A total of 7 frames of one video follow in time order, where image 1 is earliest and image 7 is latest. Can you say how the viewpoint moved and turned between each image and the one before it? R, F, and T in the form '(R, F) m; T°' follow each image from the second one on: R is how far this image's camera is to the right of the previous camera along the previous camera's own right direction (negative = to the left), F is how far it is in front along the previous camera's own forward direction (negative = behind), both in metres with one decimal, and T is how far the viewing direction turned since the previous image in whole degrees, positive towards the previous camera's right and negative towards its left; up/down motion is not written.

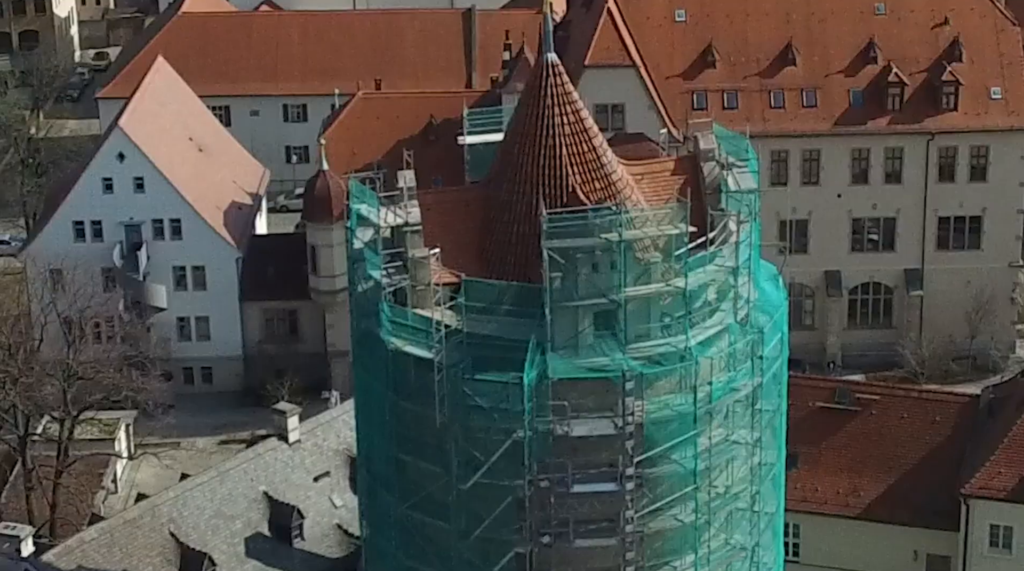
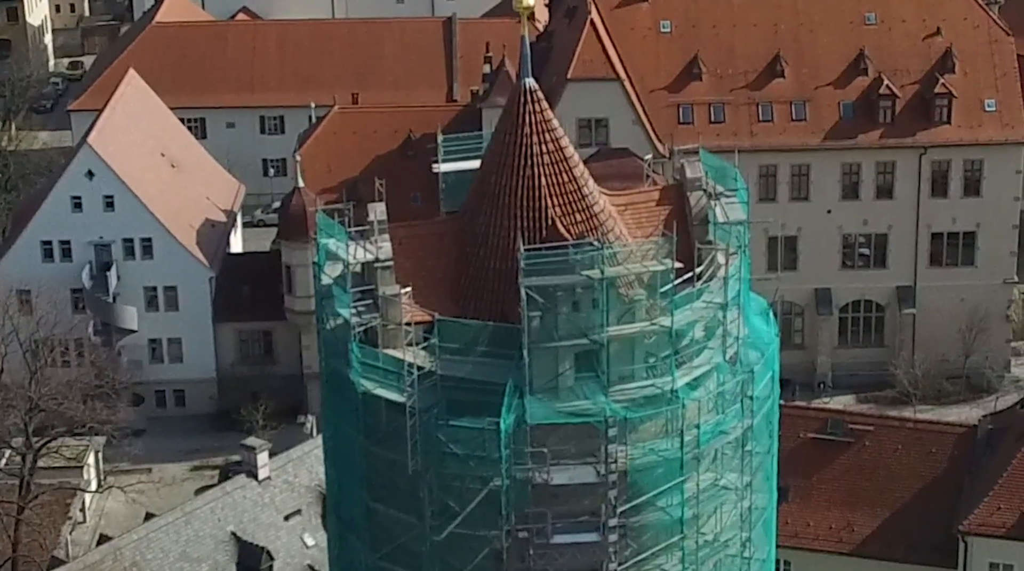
(+0.2, +1.4) m; 0°
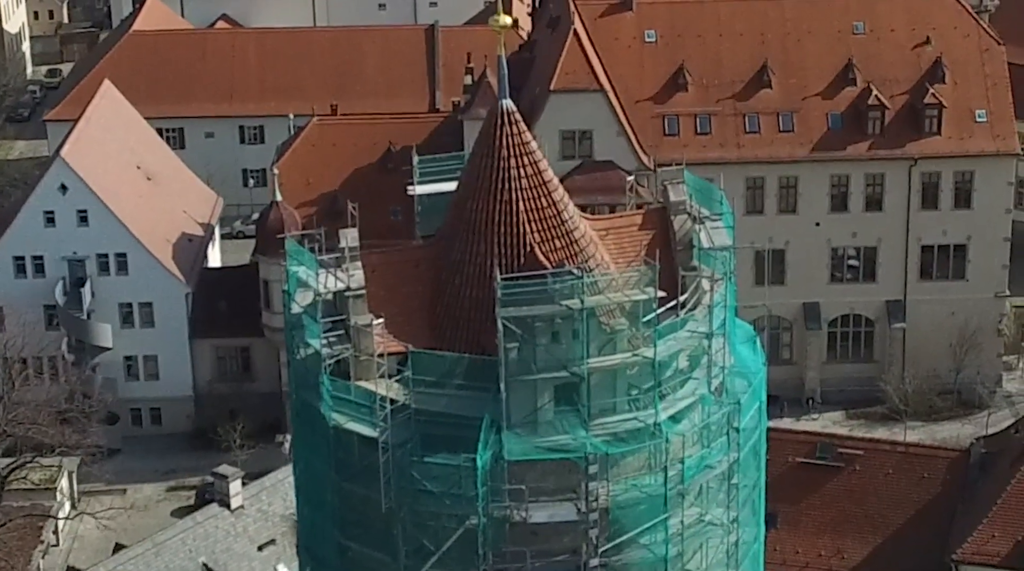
(+0.2, +1.0) m; 0°
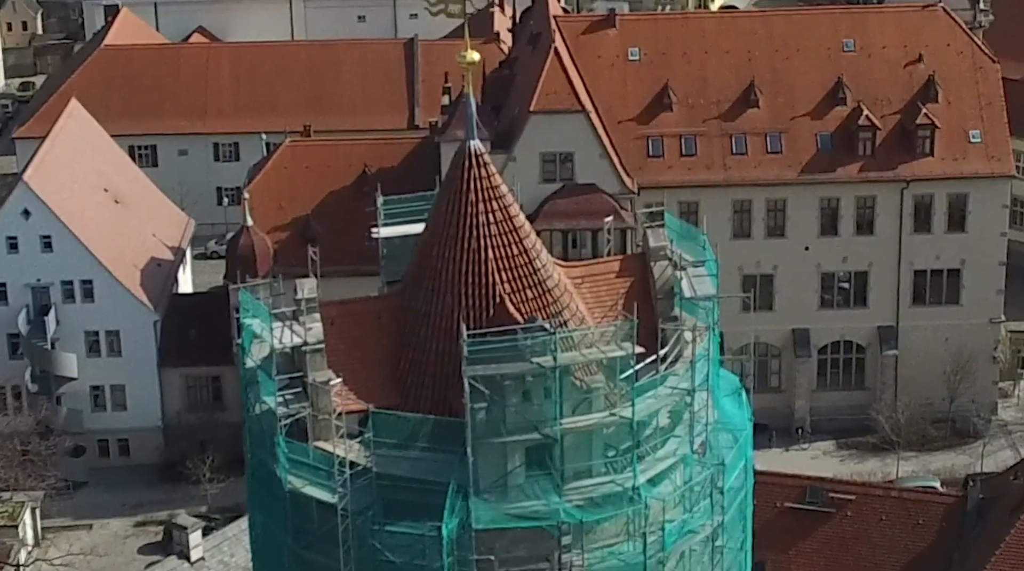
(+0.3, +1.6) m; 0°
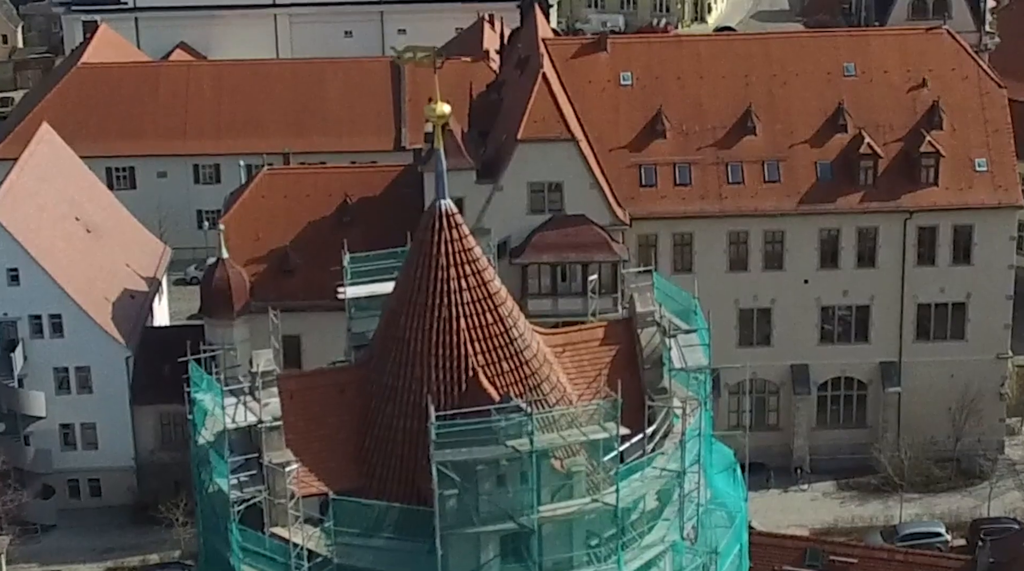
(+0.3, +1.9) m; 0°
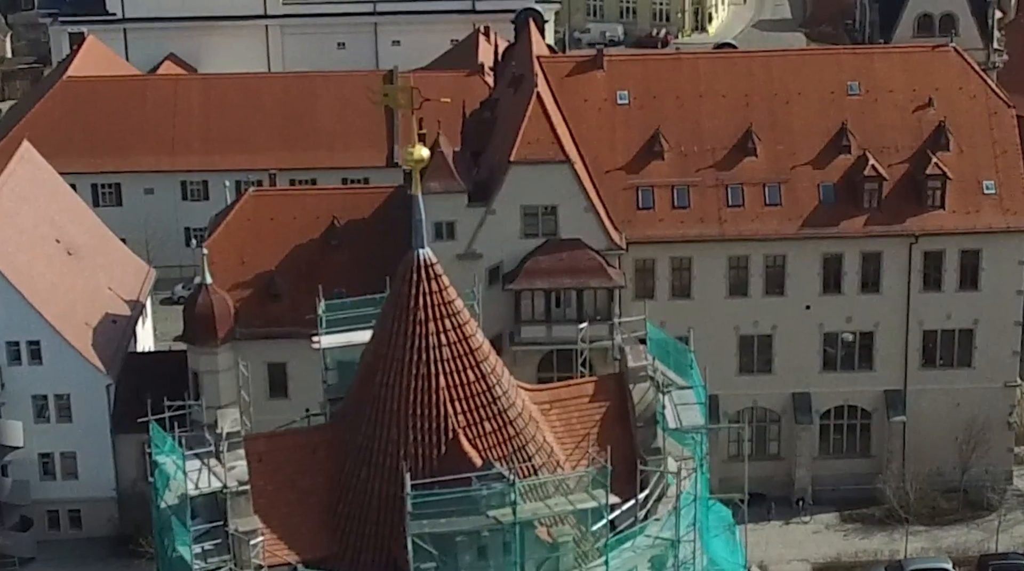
(+0.2, +1.4) m; 0°
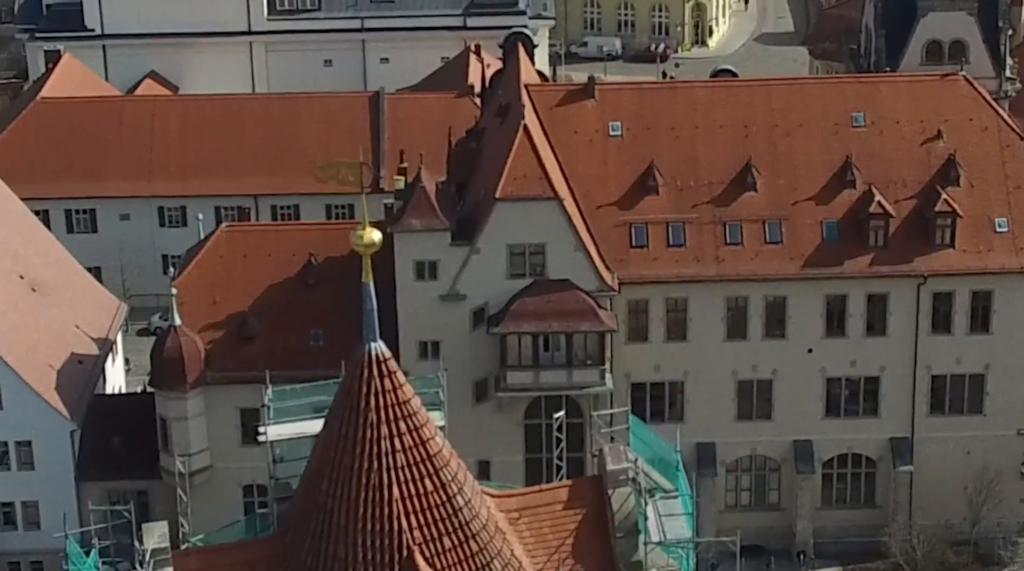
(+0.4, +2.3) m; 0°
